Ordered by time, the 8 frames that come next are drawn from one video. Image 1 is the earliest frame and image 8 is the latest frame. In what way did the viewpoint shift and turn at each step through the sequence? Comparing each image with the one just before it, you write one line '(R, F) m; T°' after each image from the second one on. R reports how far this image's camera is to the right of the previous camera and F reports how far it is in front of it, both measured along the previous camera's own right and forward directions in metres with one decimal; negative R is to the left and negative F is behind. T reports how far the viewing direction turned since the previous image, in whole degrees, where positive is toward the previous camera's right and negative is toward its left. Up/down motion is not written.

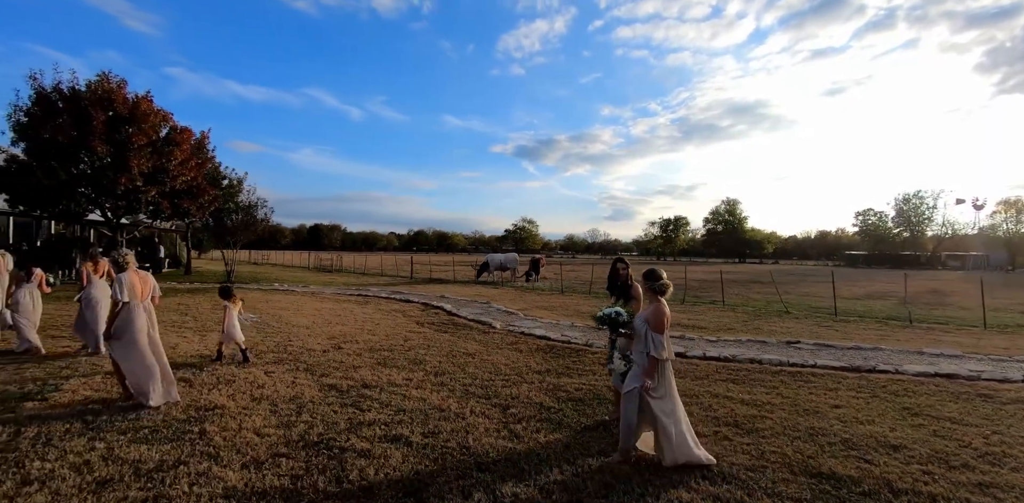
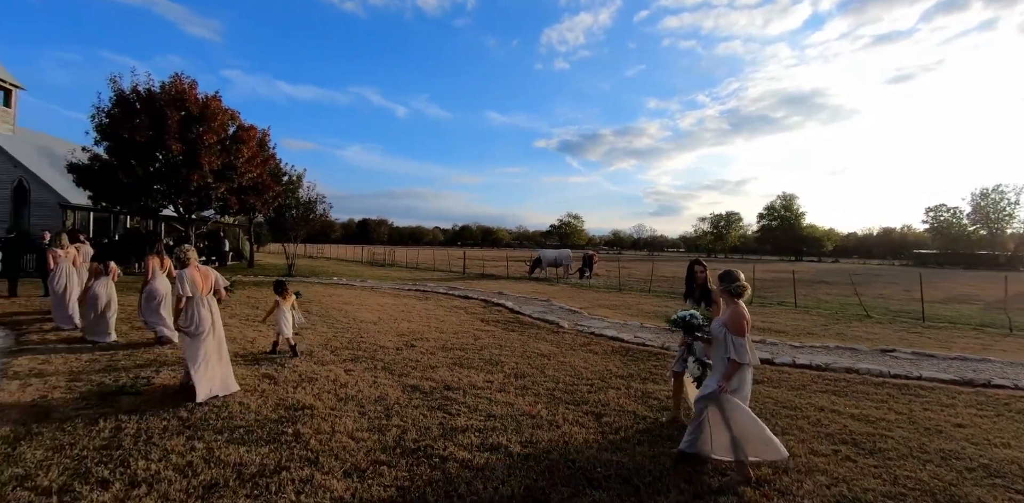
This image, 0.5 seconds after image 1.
(-1.1, +0.6) m; -5°
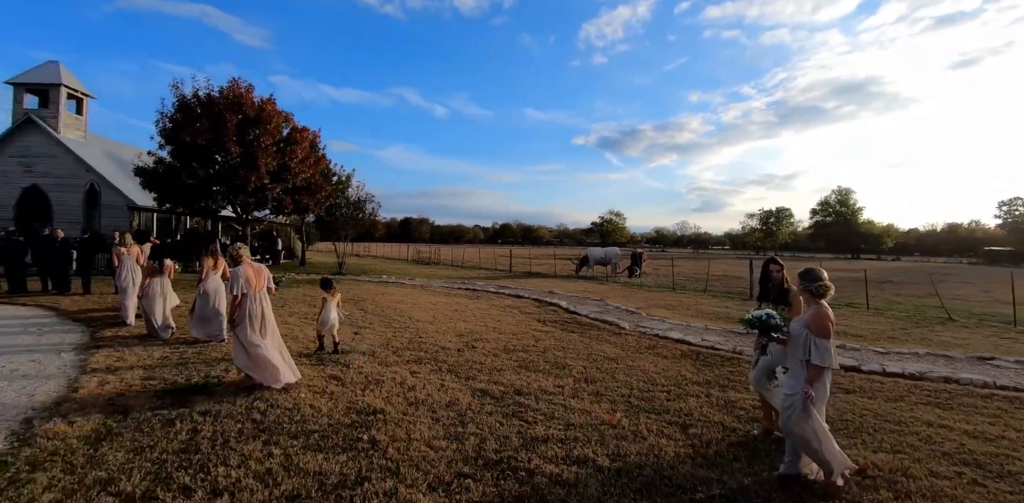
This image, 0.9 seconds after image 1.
(-0.7, +0.5) m; -4°
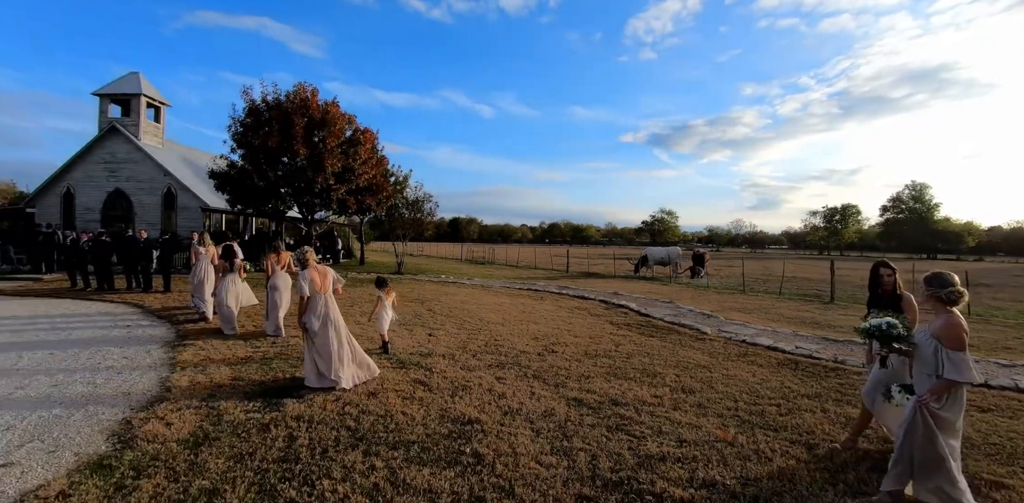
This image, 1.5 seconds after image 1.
(-0.9, +0.6) m; -5°
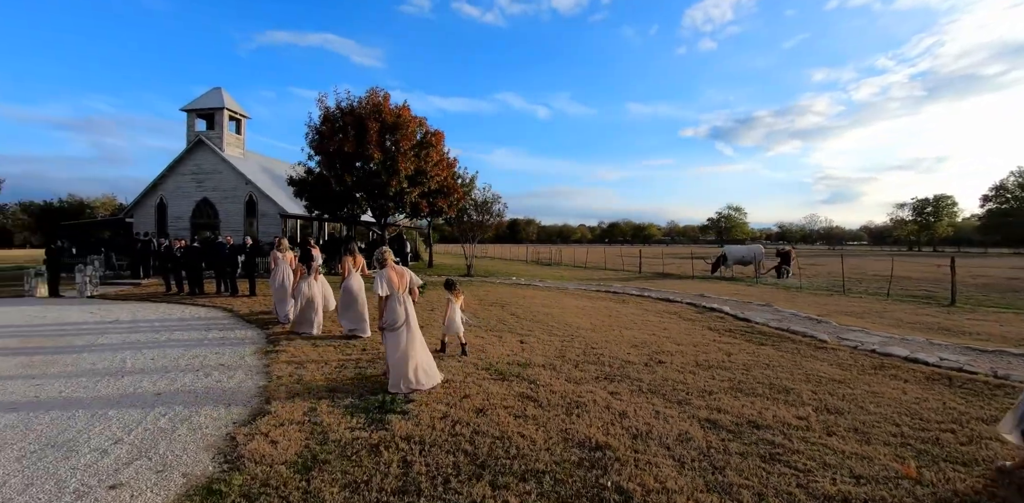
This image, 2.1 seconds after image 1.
(-0.9, +0.7) m; -7°
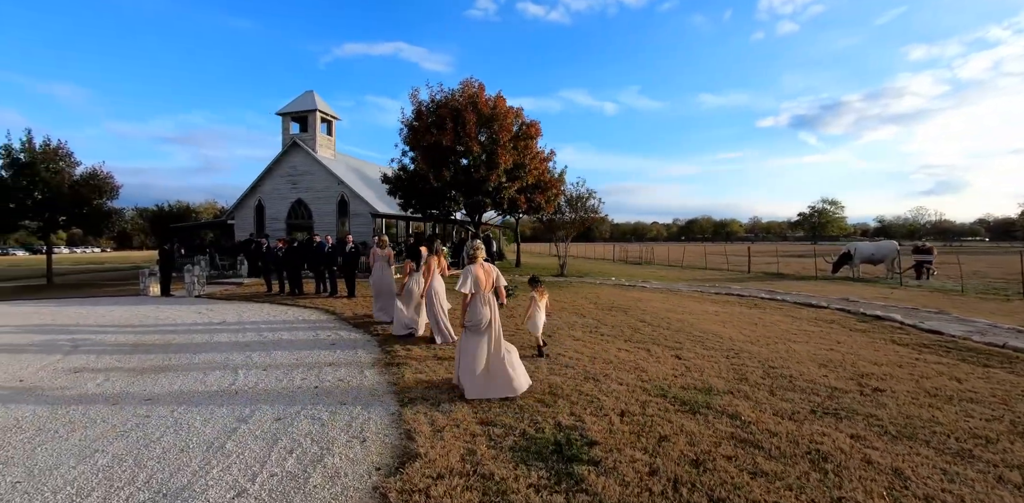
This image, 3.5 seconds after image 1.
(-1.4, +1.3) m; -8°
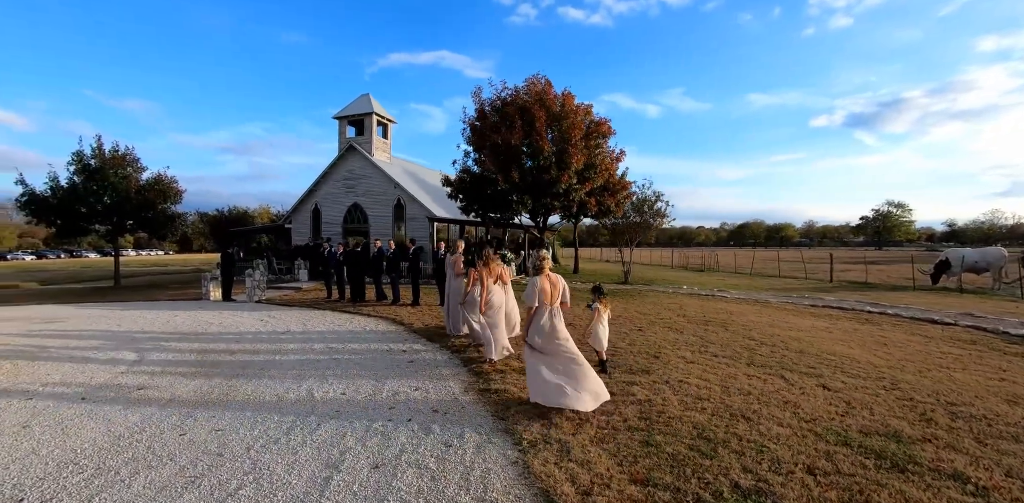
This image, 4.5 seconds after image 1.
(-0.9, +0.8) m; -5°
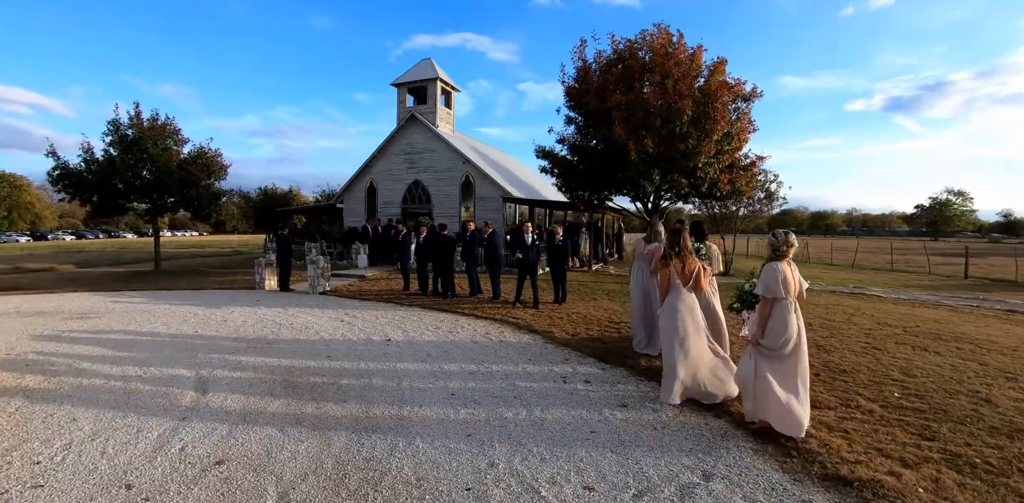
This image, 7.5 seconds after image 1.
(-2.0, +1.9) m; -2°
